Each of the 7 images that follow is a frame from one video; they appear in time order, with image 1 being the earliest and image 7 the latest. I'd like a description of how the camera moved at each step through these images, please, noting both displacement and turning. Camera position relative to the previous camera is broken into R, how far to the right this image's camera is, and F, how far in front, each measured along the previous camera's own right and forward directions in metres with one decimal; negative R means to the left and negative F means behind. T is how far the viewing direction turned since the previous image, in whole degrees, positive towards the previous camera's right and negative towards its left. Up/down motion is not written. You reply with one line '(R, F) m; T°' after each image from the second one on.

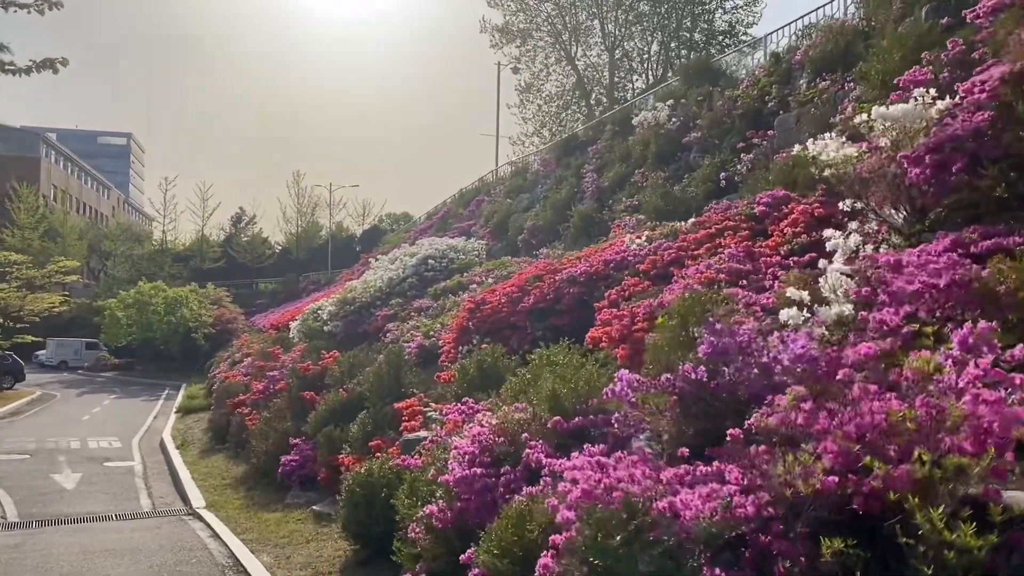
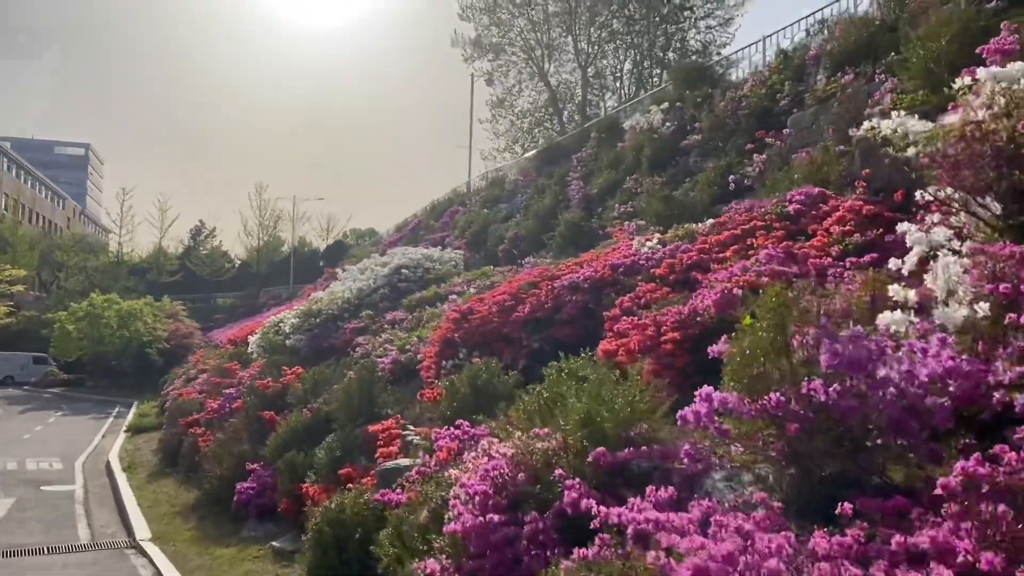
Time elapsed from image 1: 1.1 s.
(-0.4, +1.4) m; +2°
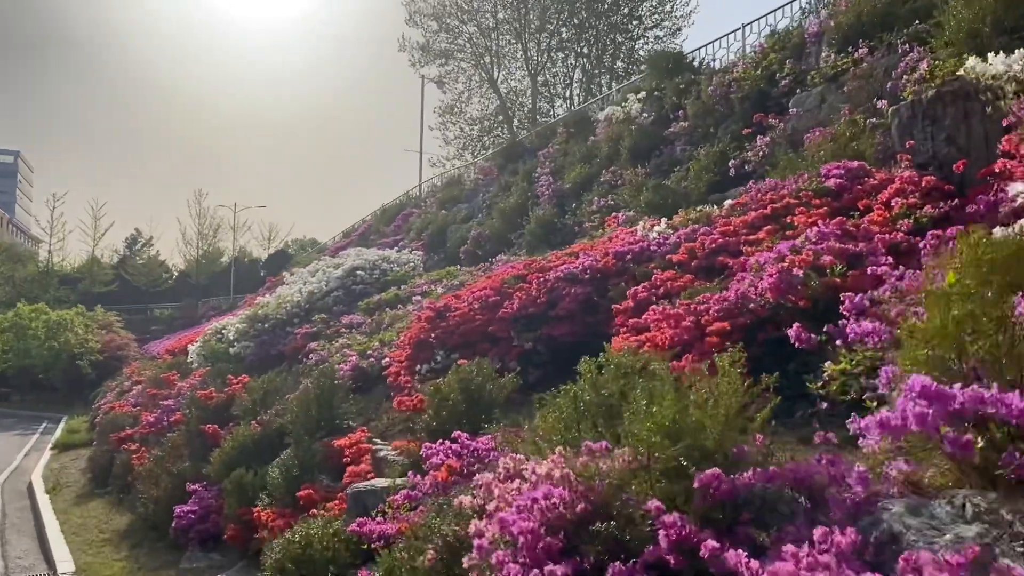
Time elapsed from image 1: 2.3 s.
(-0.5, +1.4) m; +4°
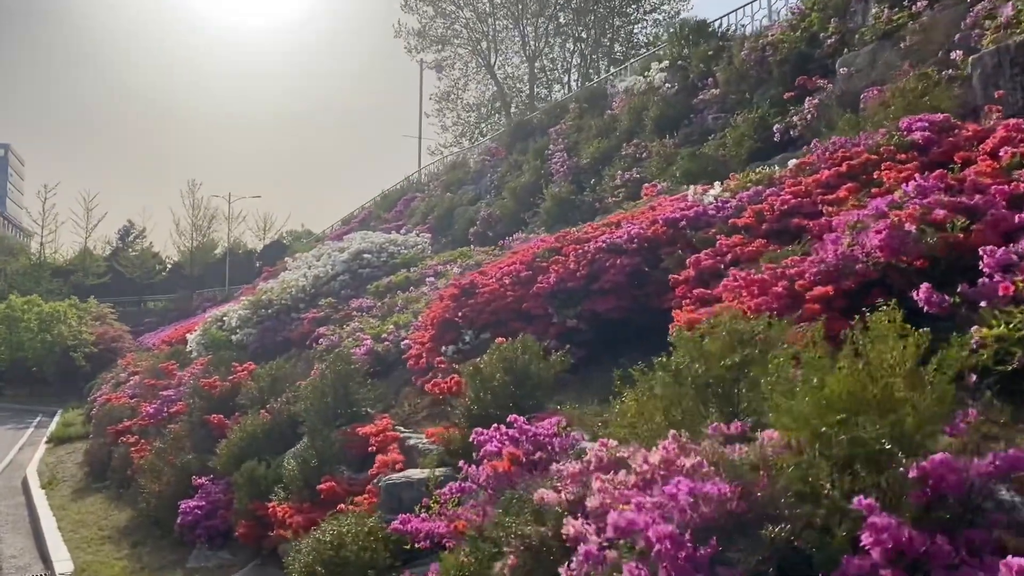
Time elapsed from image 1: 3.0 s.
(-0.4, +0.8) m; 0°
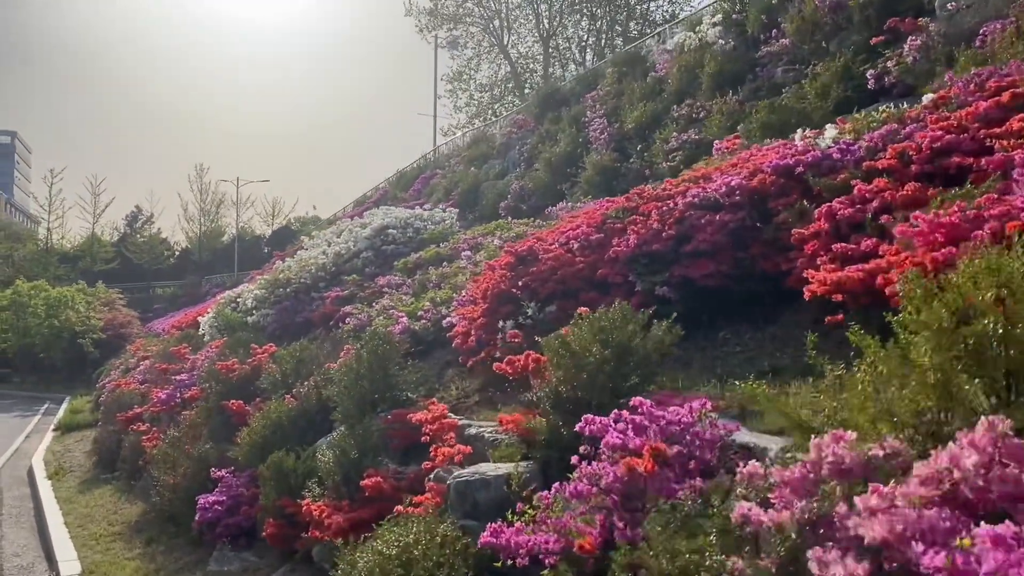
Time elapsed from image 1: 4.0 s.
(-0.6, +1.2) m; 0°
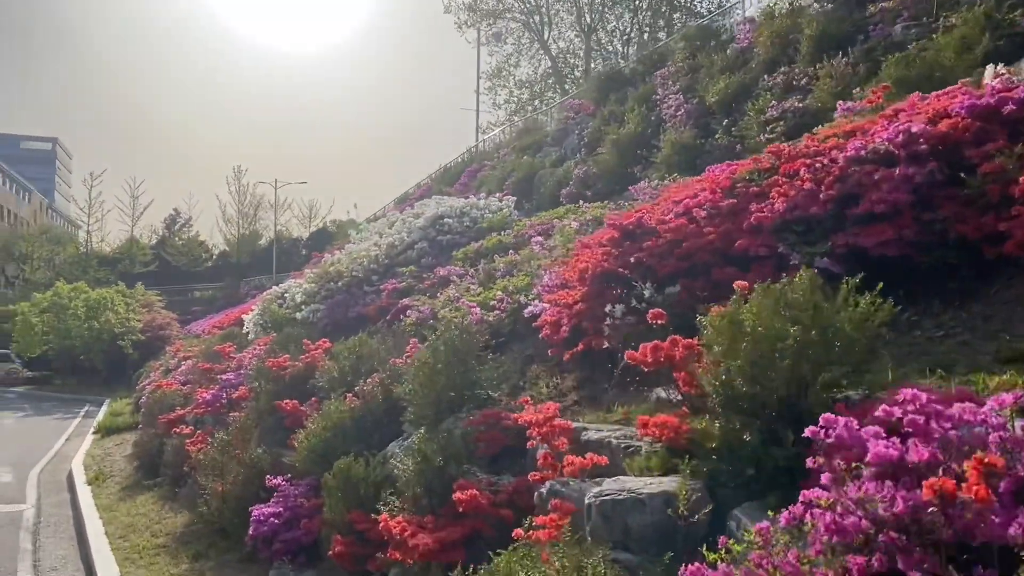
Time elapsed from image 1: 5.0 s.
(-0.6, +1.2) m; -2°
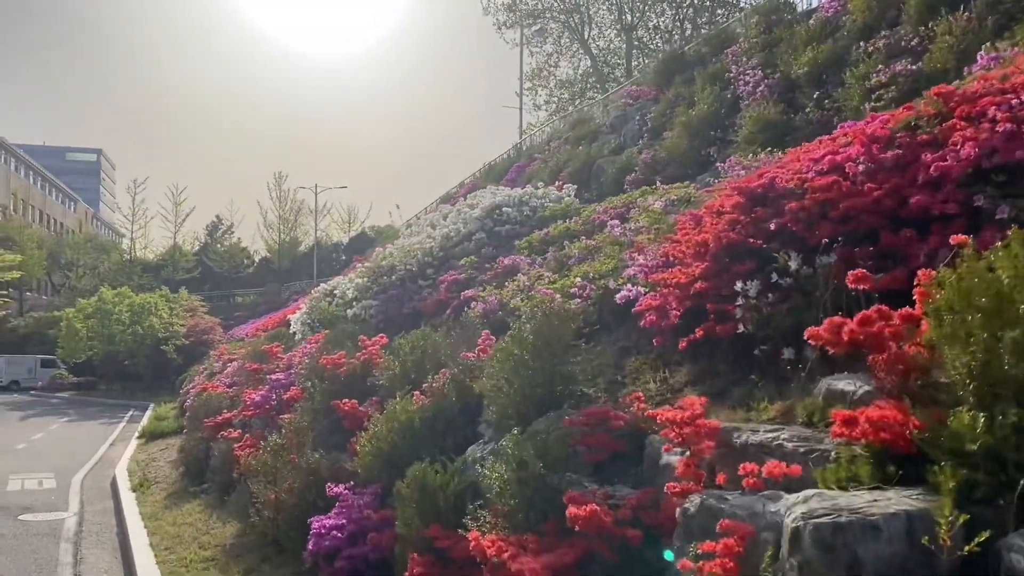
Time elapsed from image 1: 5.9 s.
(-0.5, +1.1) m; -2°
